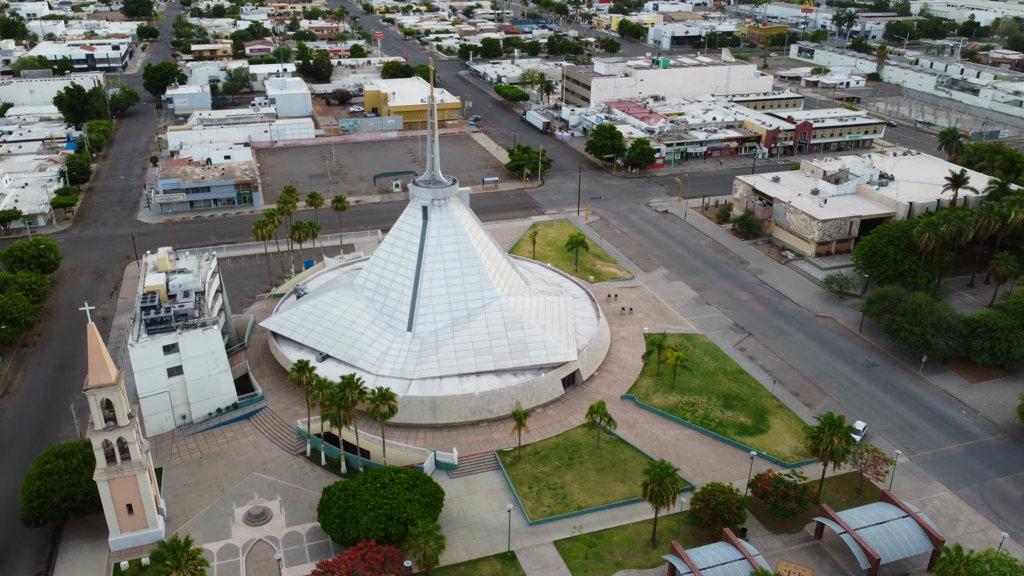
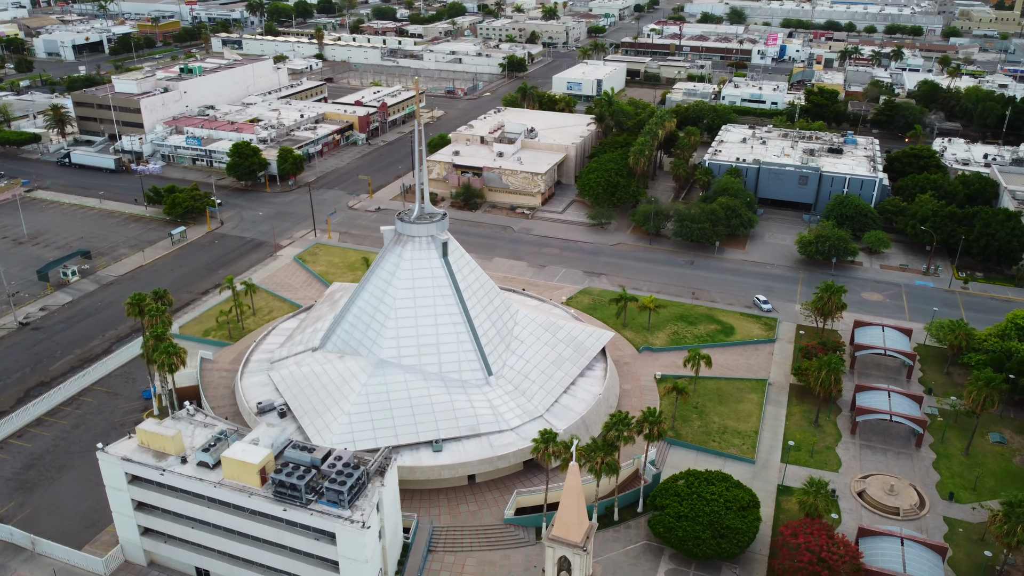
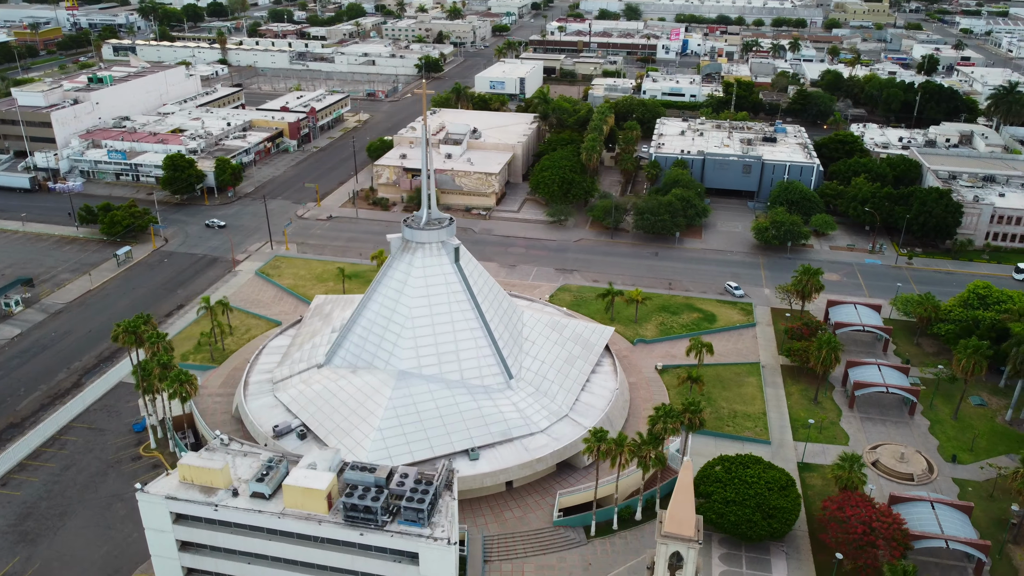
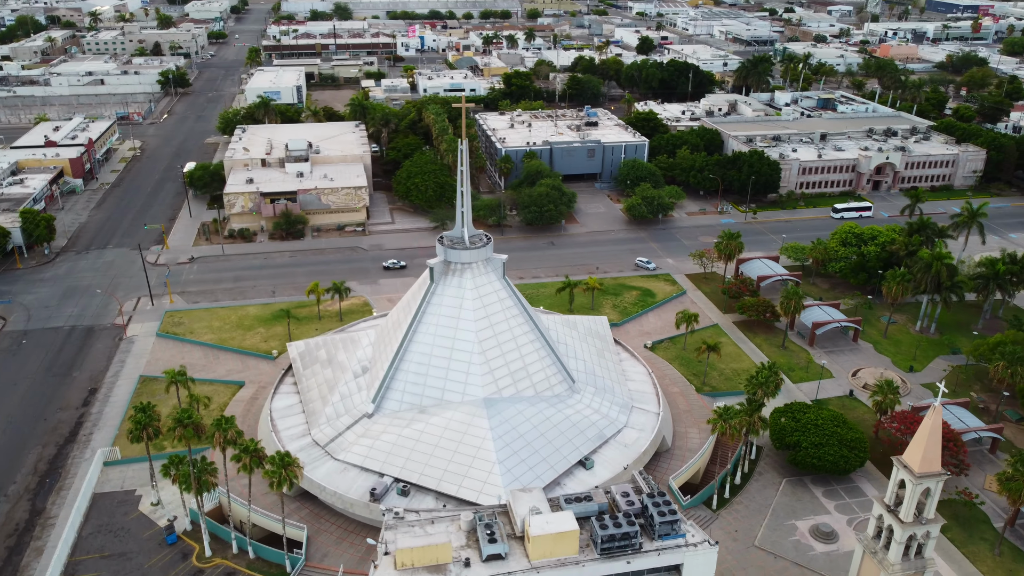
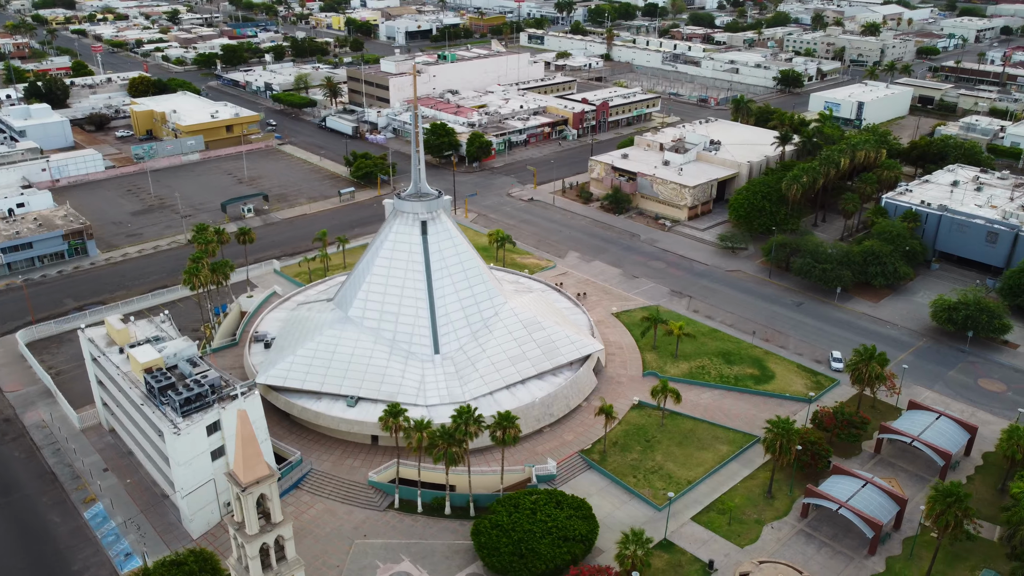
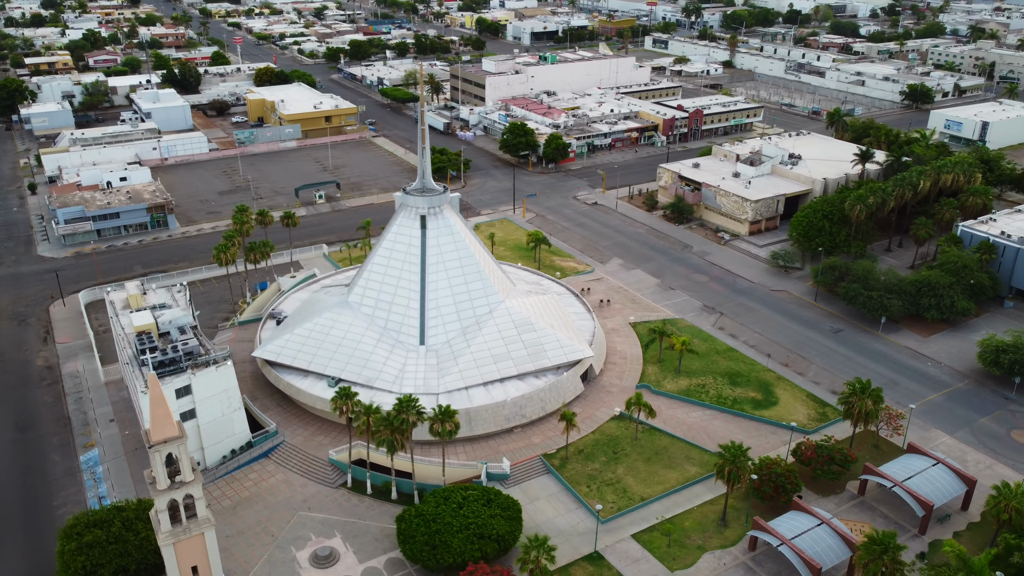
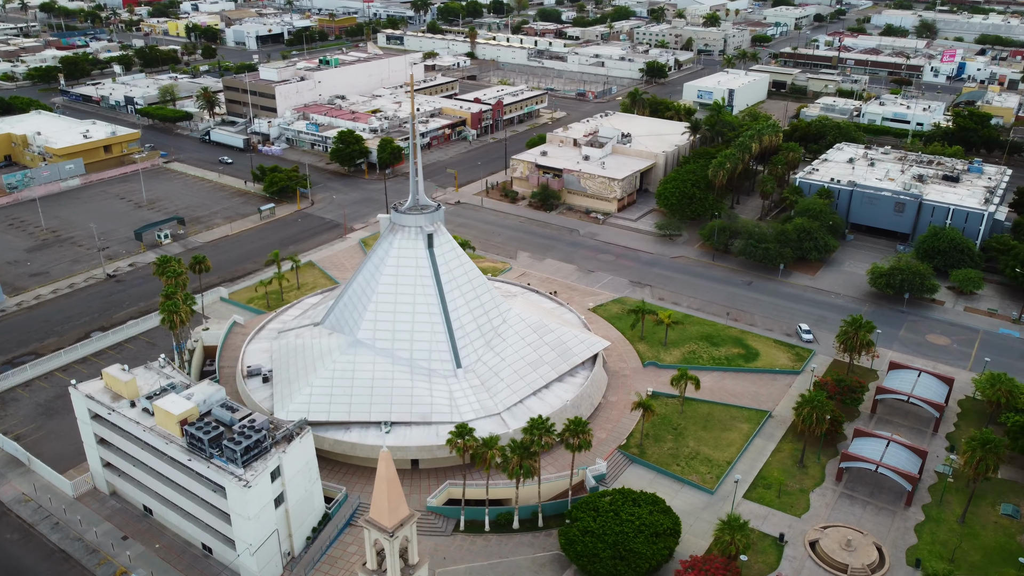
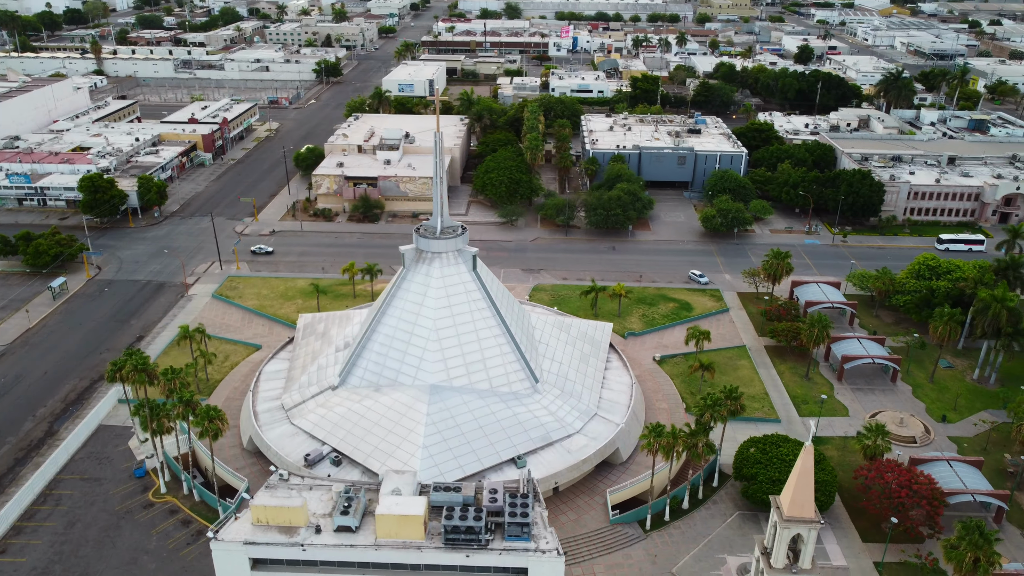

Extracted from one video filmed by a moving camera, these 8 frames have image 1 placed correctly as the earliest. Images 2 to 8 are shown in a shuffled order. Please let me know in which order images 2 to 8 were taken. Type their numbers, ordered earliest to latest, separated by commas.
6, 5, 7, 2, 3, 8, 4
